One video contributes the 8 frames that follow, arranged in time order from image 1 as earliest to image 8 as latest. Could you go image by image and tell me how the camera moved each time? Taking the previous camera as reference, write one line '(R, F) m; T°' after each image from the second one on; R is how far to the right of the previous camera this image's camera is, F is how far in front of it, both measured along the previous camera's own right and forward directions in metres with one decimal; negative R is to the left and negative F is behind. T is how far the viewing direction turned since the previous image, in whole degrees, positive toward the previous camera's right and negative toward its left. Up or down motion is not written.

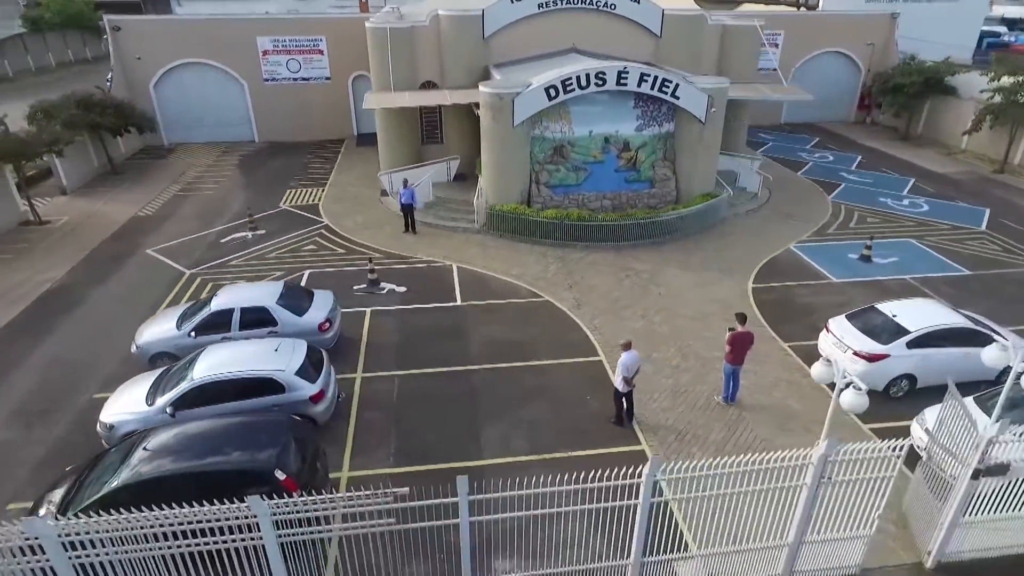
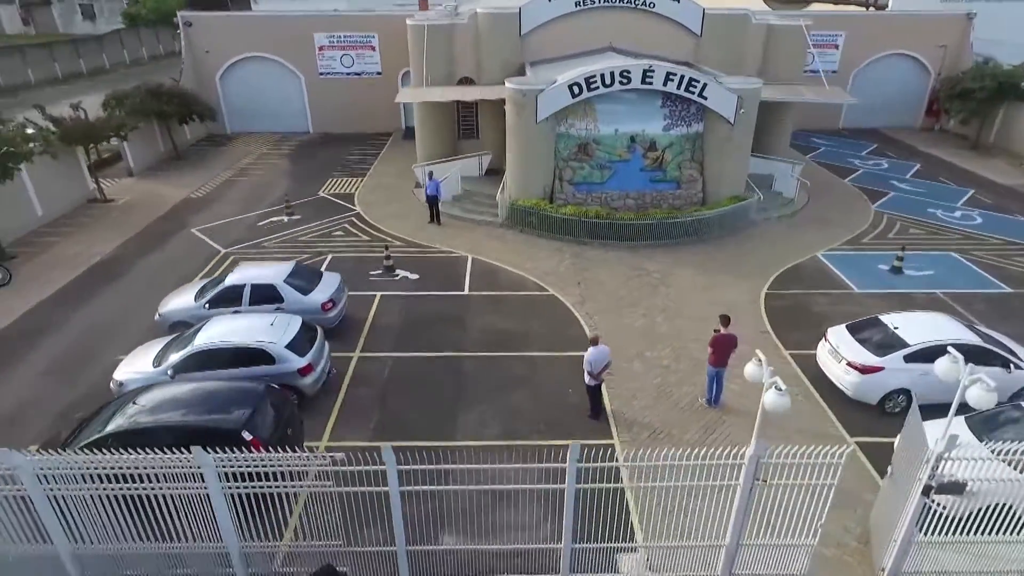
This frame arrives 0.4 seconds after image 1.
(+1.5, -0.2) m; -6°
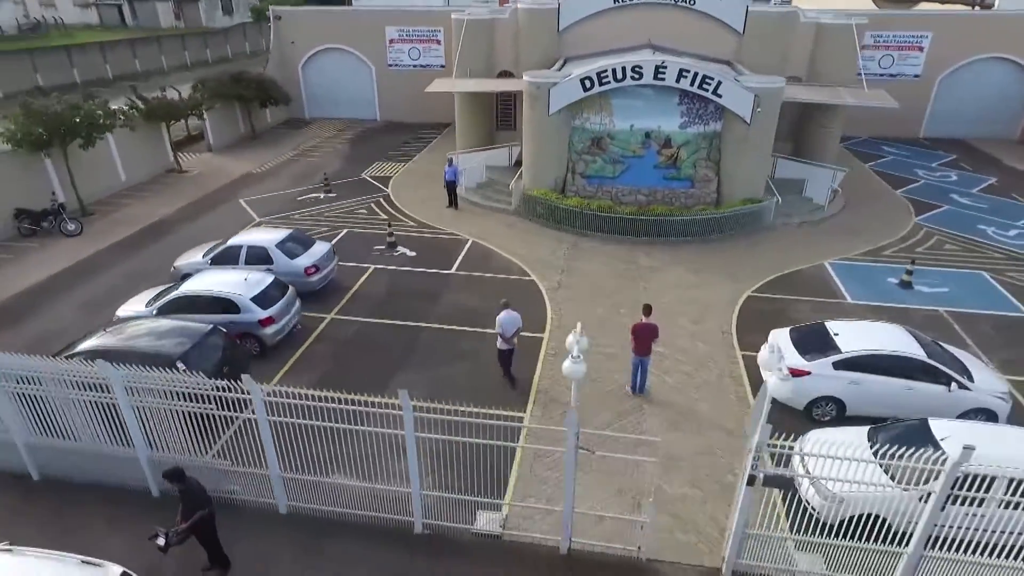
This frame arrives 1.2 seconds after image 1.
(+3.1, -0.4) m; -10°
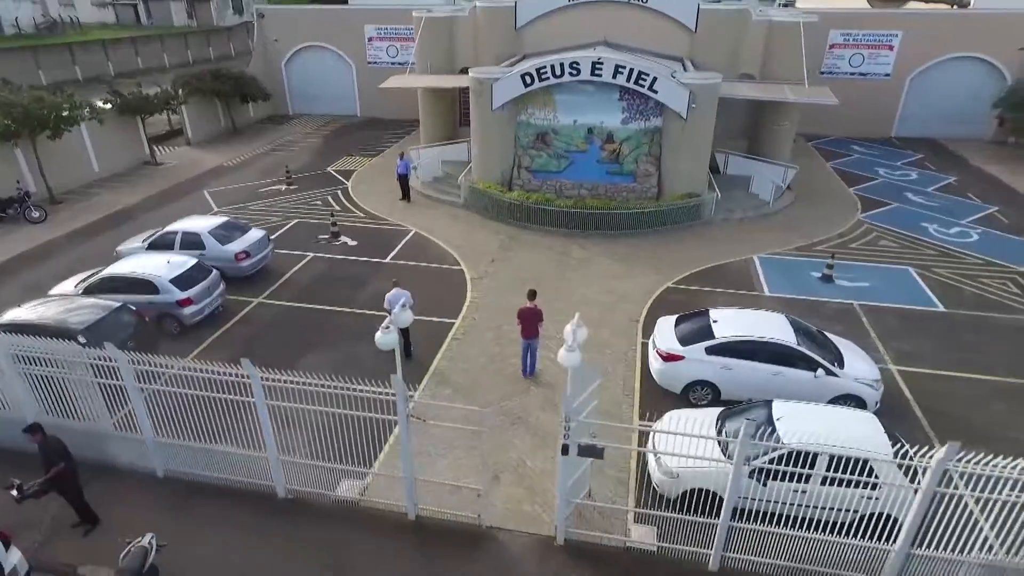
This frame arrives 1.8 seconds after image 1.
(+2.3, -0.4) m; -2°
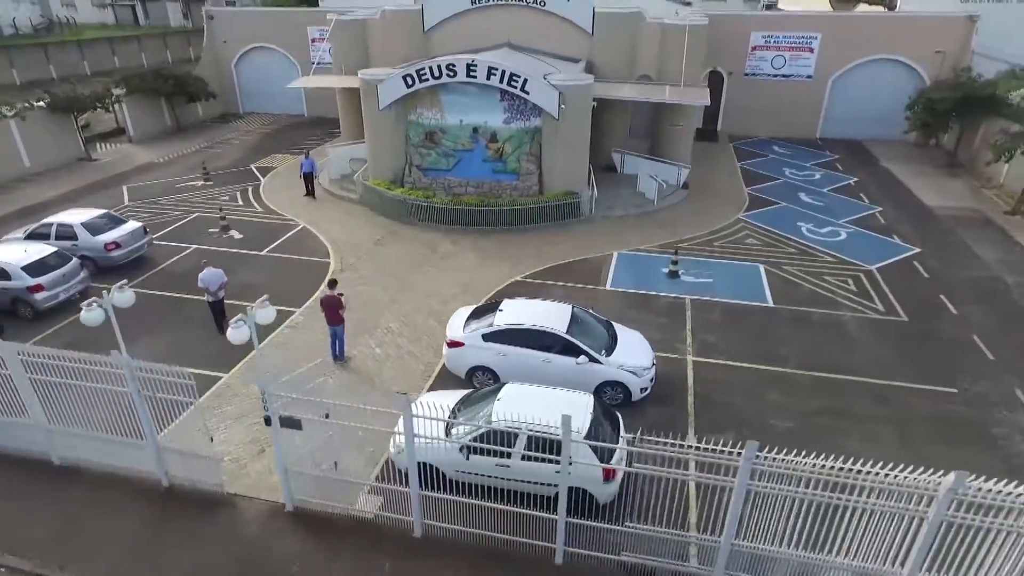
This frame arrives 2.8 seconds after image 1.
(+4.1, -0.6) m; -2°
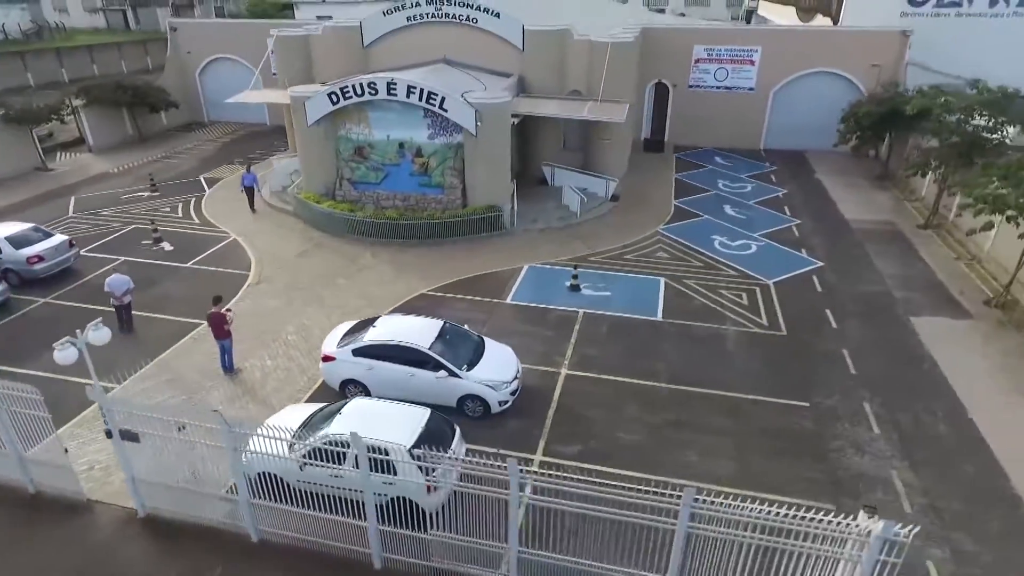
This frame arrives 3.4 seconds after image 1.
(+2.6, -0.6) m; 0°
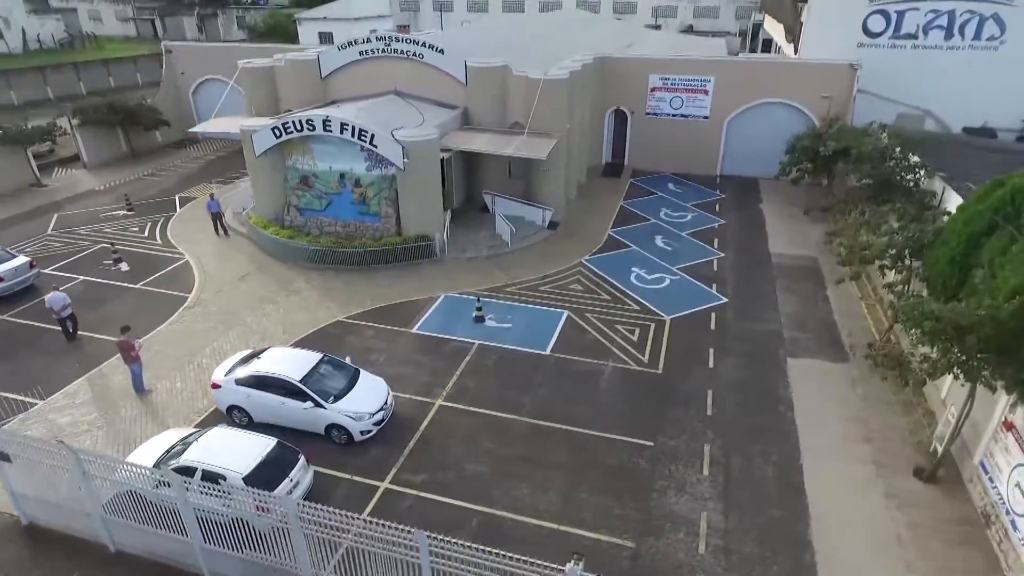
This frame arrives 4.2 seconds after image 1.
(+3.4, -1.0) m; -3°
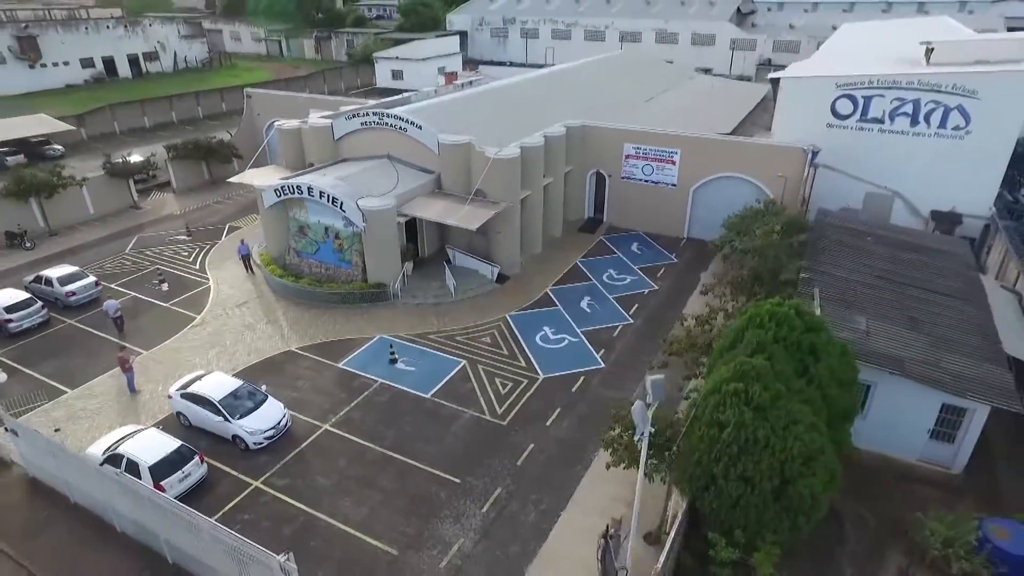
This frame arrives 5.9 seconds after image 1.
(+6.9, -3.3) m; -10°
